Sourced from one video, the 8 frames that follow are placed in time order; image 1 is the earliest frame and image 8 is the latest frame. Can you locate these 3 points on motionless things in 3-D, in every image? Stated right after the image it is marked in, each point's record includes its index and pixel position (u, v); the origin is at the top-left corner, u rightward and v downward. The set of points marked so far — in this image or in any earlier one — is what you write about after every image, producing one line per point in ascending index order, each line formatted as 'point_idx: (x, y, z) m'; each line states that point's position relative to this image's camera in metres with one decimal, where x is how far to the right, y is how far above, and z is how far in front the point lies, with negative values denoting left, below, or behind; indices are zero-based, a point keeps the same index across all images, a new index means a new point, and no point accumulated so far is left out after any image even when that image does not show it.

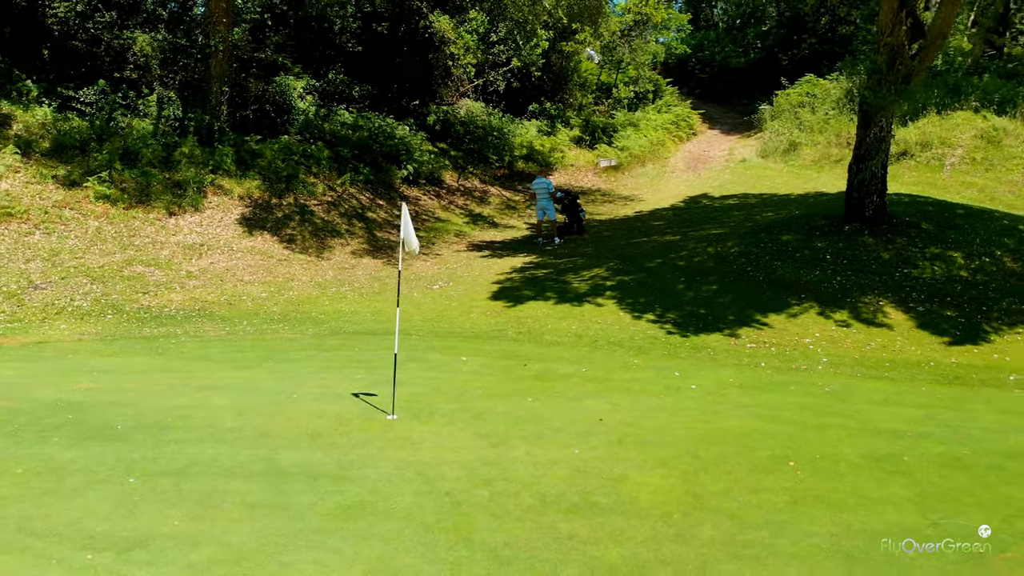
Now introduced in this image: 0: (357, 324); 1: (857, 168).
0: (-2.3, -0.5, +12.2) m
1: (+6.2, +2.2, +14.6) m
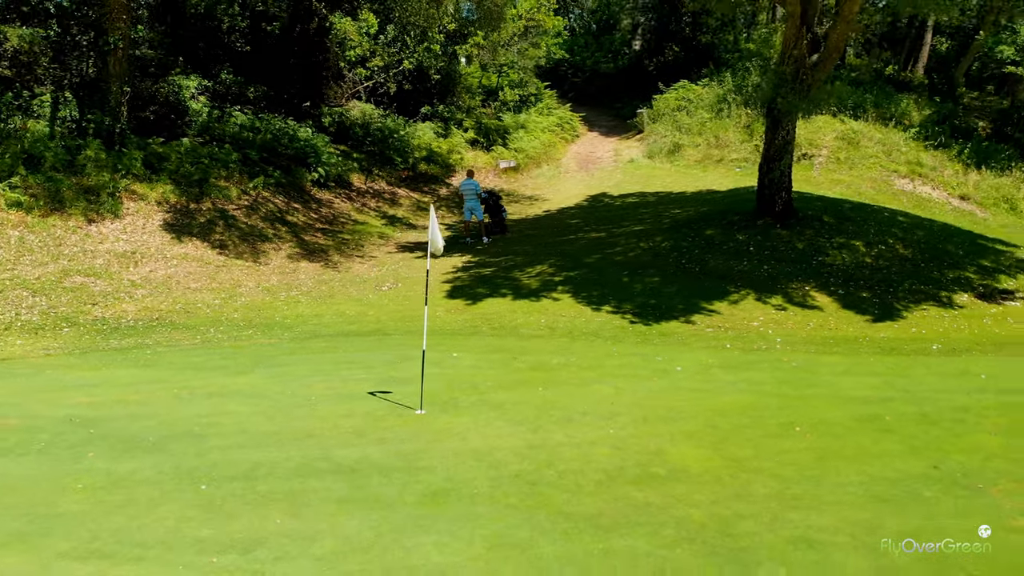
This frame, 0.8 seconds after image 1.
0: (-2.7, -0.6, +12.2) m
1: (+5.0, +2.4, +16.2) m
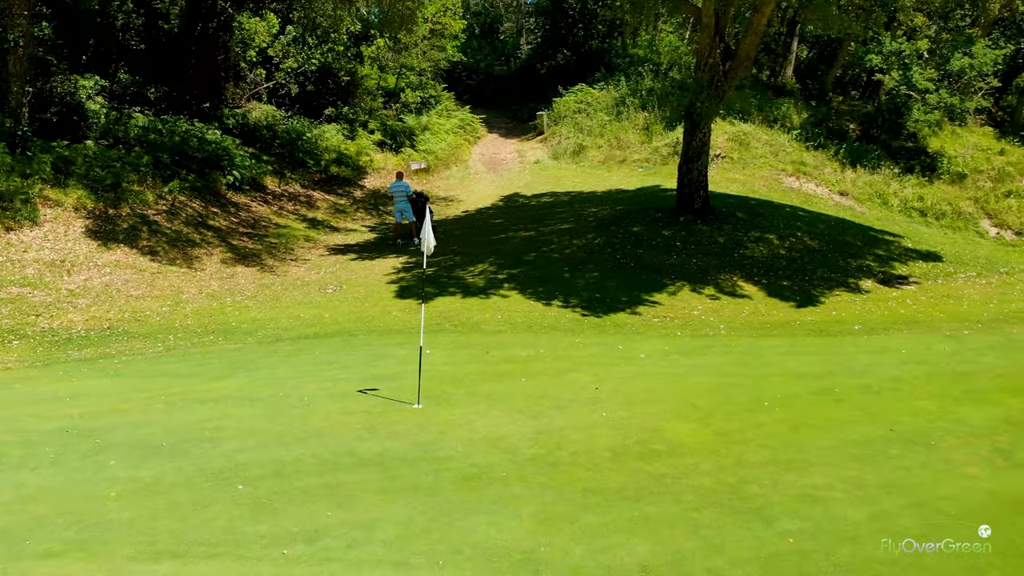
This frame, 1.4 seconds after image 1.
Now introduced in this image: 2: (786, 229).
0: (-3.3, -0.6, +12.2) m
1: (+3.7, +2.6, +17.3) m
2: (+5.8, +1.2, +17.2) m
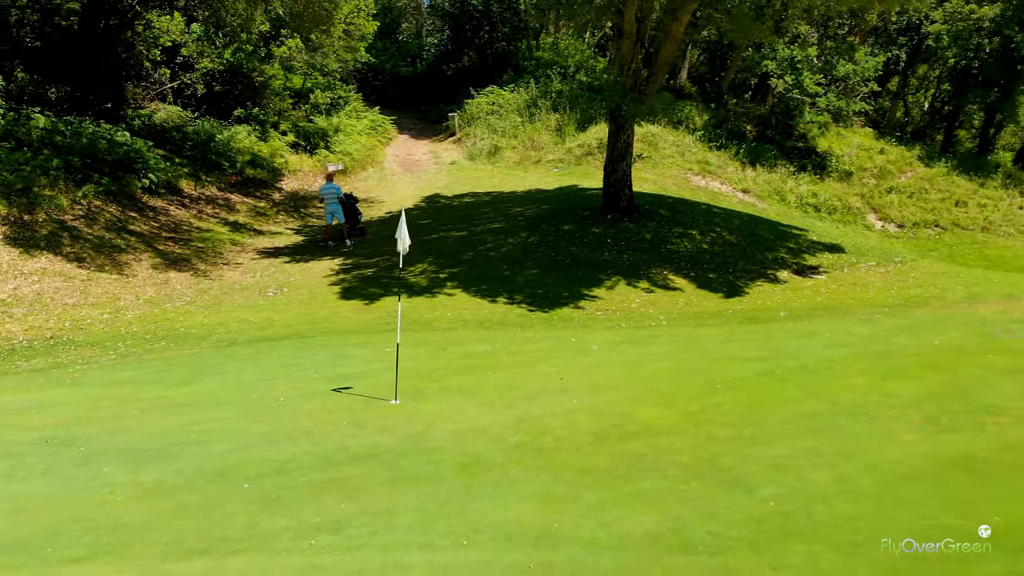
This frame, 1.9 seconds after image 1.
0: (-4.0, -0.7, +12.2) m
1: (+2.2, +2.7, +18.1) m
2: (+4.3, +1.4, +18.2) m
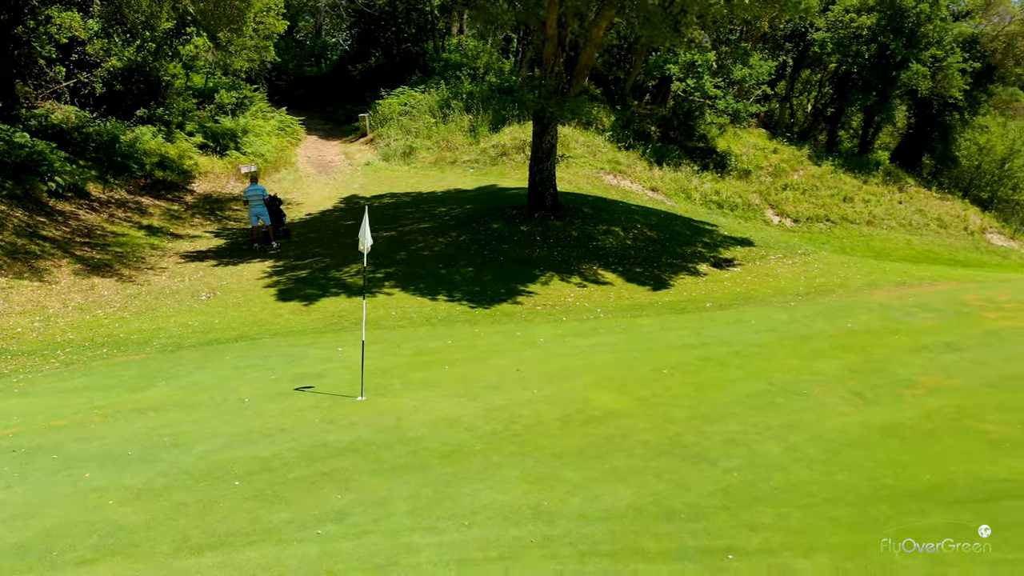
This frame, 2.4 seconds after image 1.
0: (-4.8, -0.7, +12.0) m
1: (+0.6, +2.8, +18.6) m
2: (+2.7, +1.5, +19.0) m
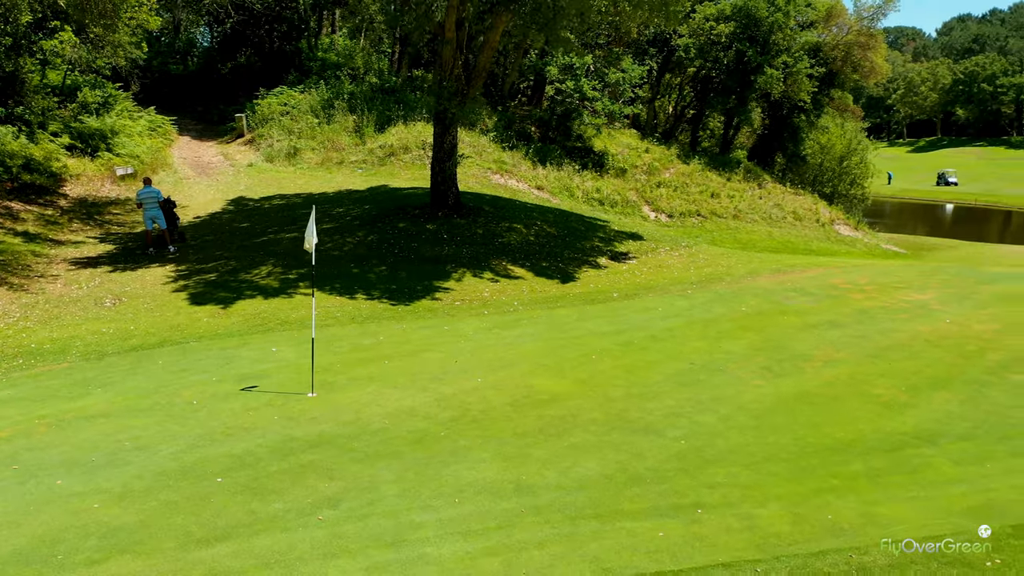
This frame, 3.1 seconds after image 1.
0: (-5.8, -0.8, +11.6) m
1: (-1.7, +2.8, +19.0) m
2: (+0.4, +1.7, +19.8) m
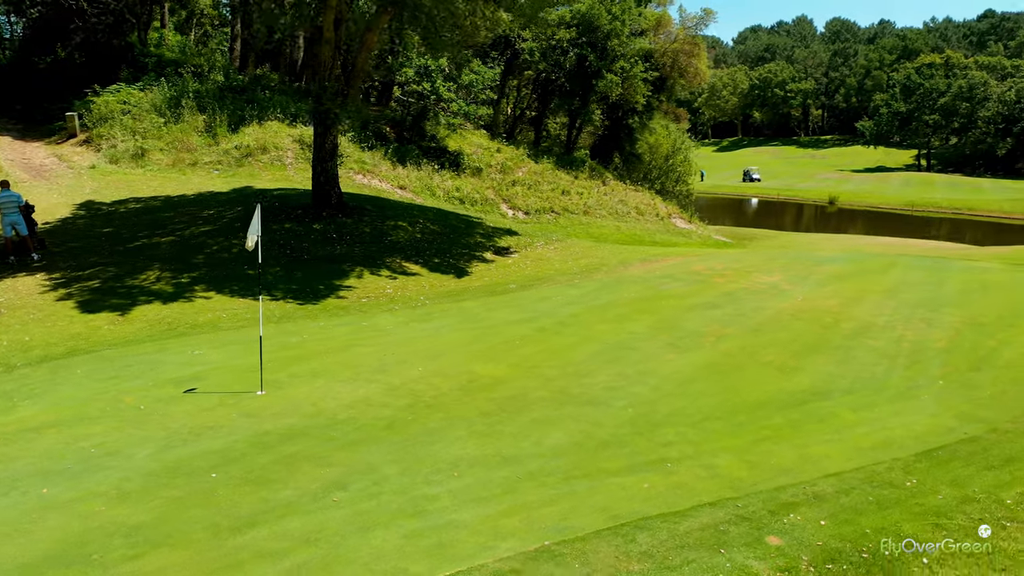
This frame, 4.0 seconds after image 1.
0: (-6.7, -0.9, +10.9) m
1: (-4.4, +2.8, +19.0) m
2: (-2.5, +1.7, +20.1) m
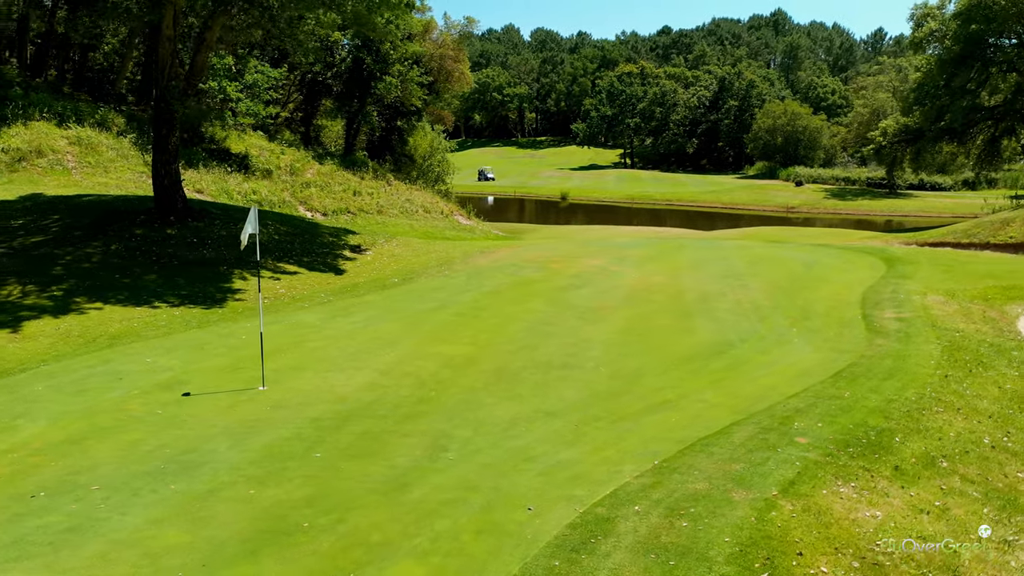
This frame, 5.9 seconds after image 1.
0: (-7.0, -1.2, +9.8) m
1: (-7.7, +2.6, +18.1) m
2: (-6.2, +1.6, +19.9) m
